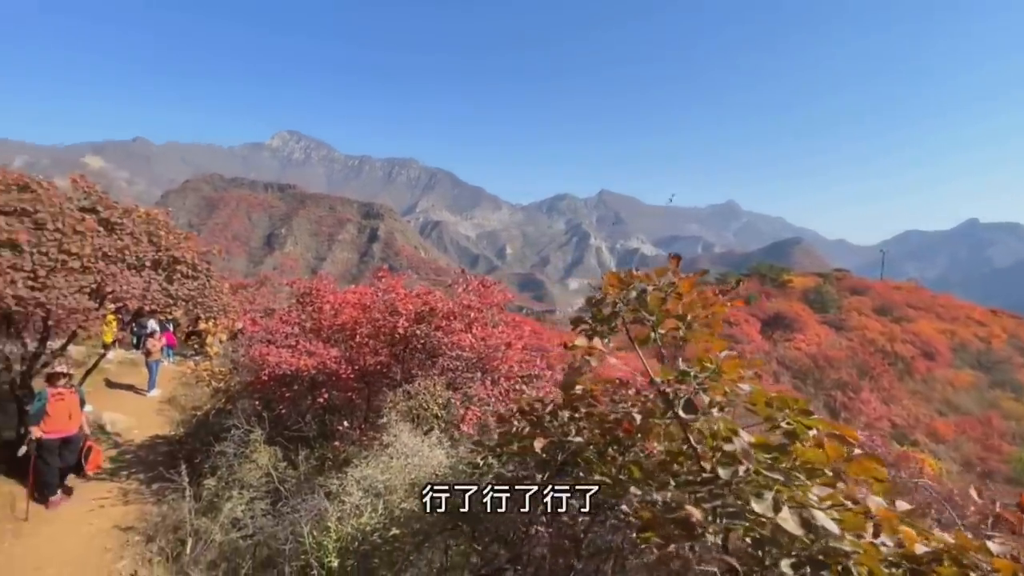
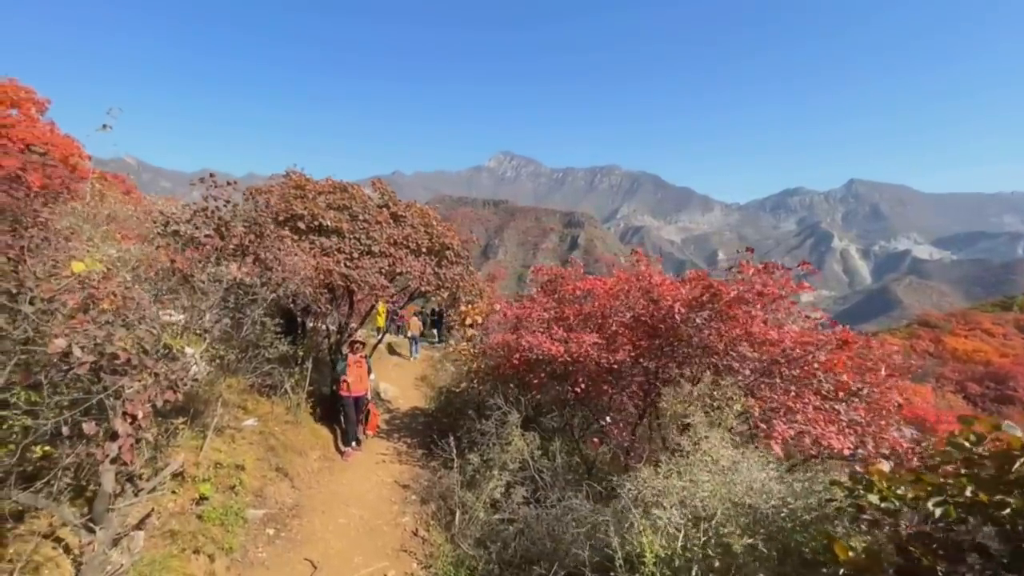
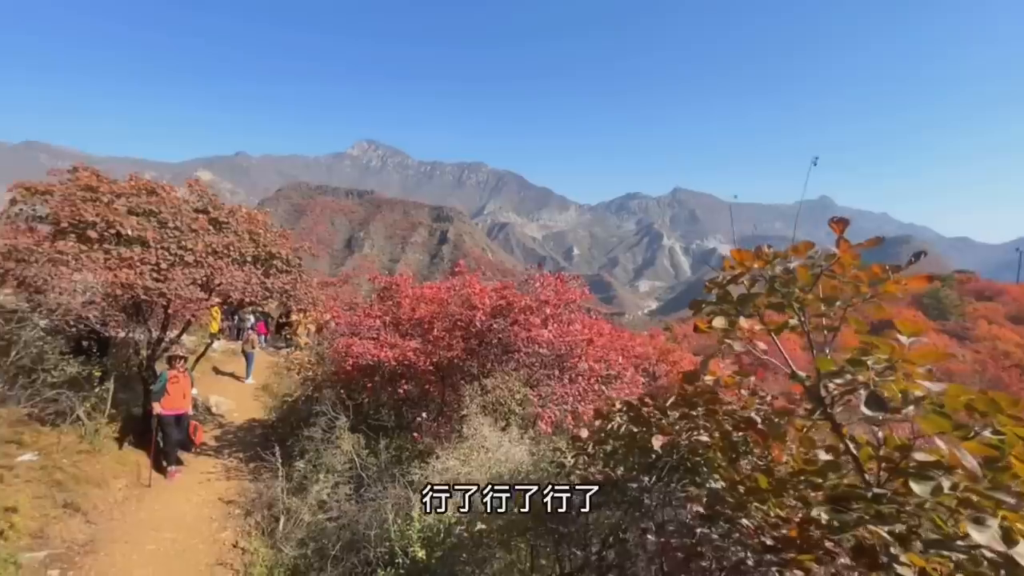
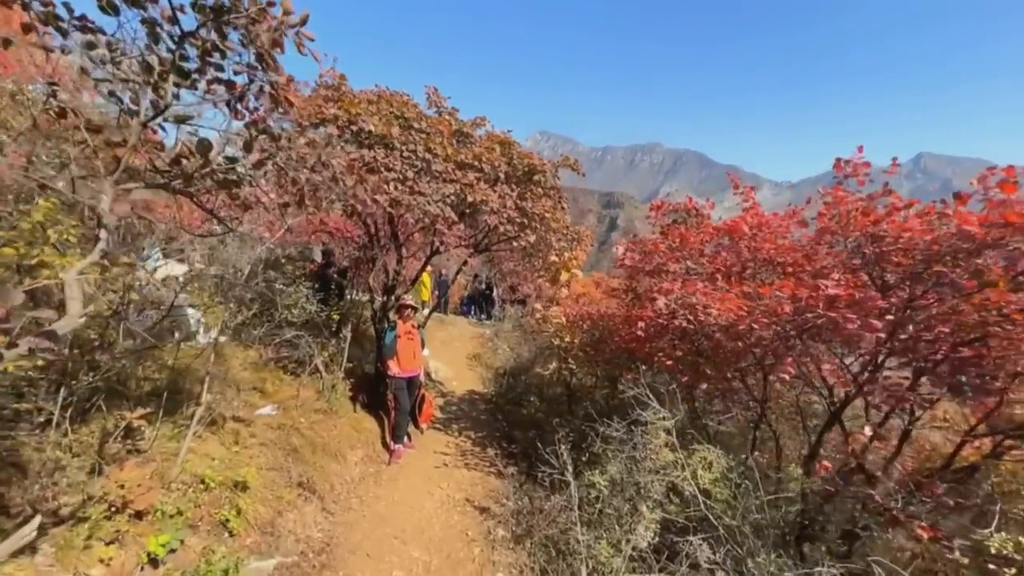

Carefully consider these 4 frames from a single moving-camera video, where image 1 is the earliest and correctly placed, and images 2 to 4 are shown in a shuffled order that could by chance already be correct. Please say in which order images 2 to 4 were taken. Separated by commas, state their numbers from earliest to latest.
3, 2, 4
